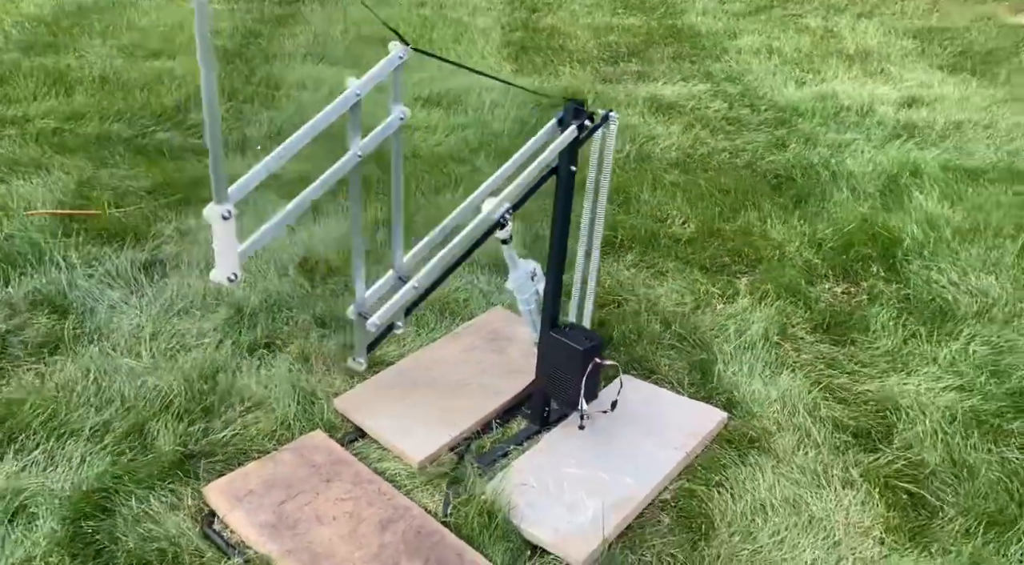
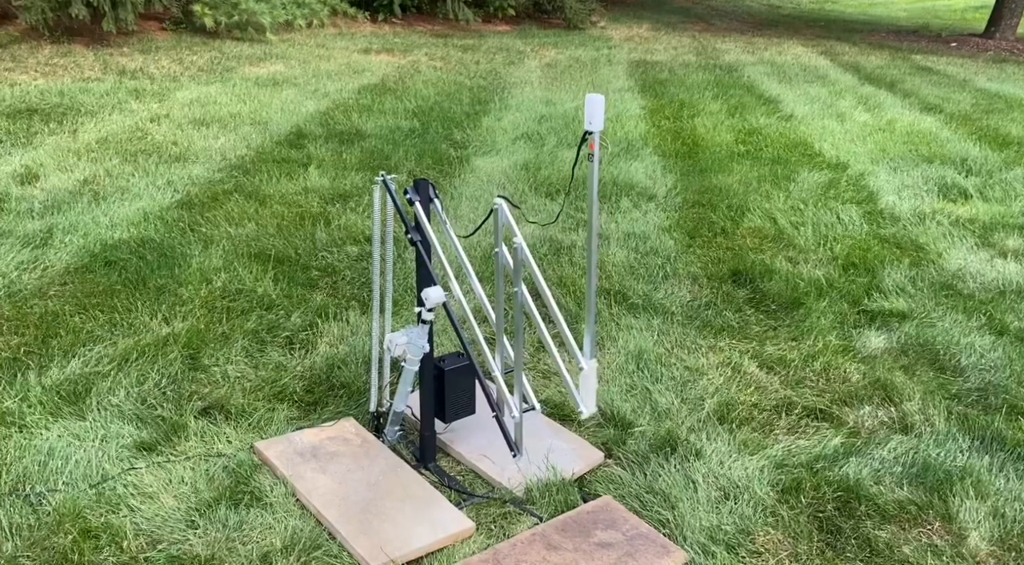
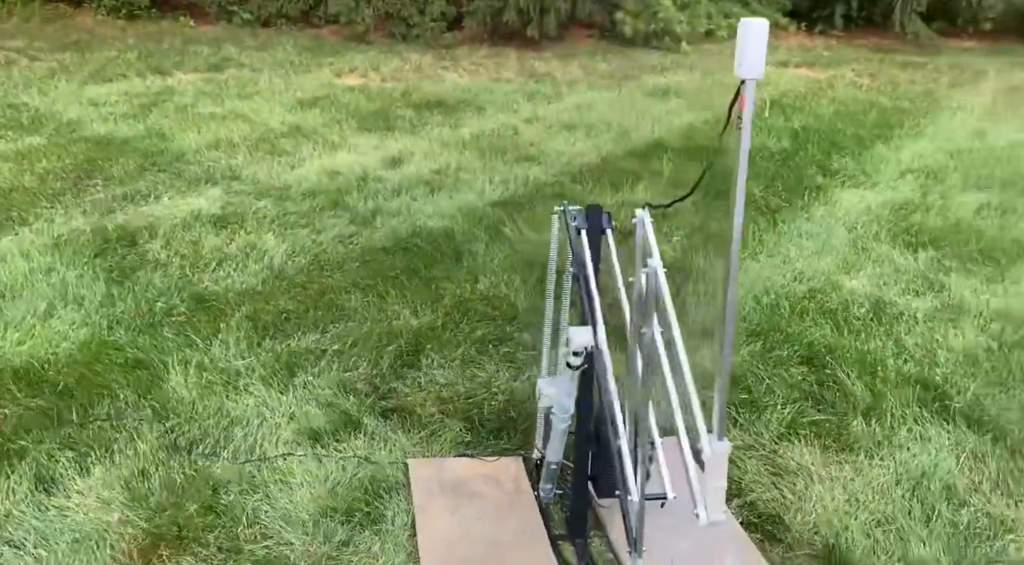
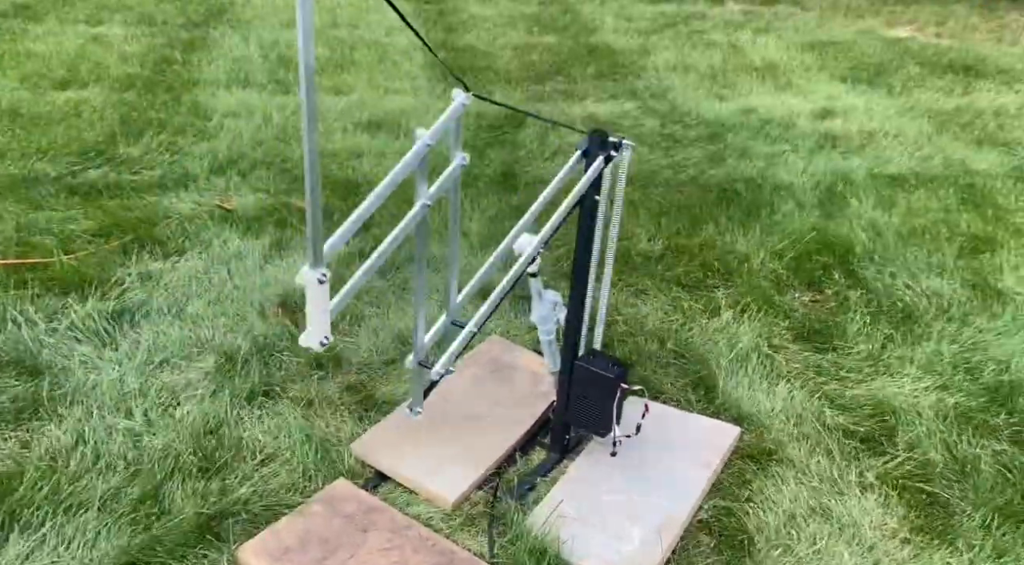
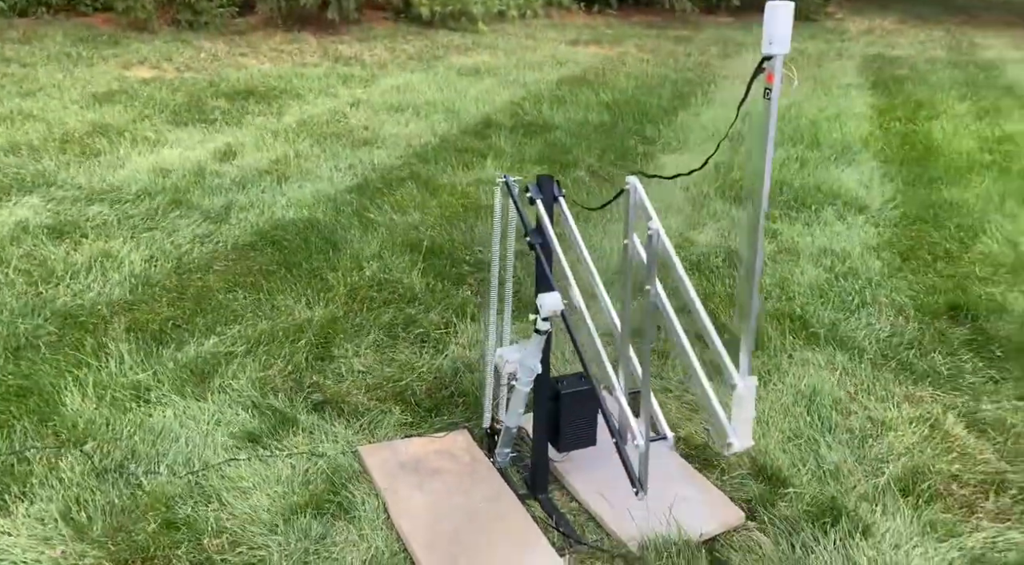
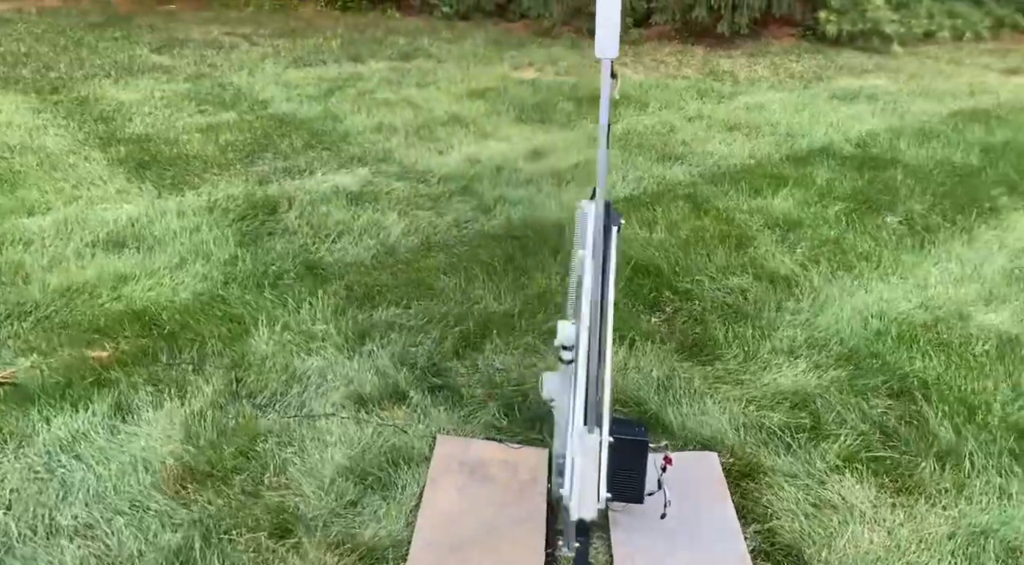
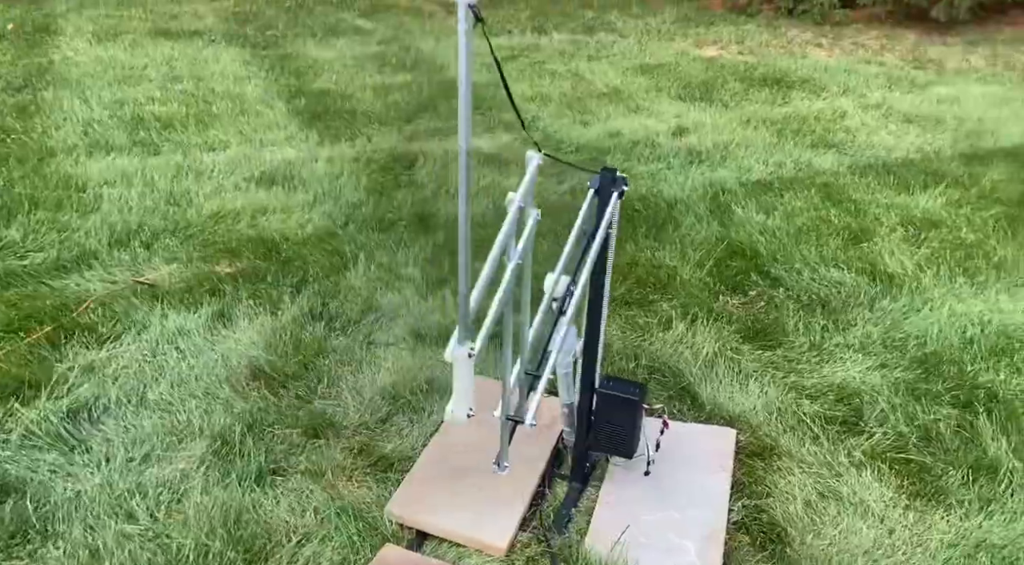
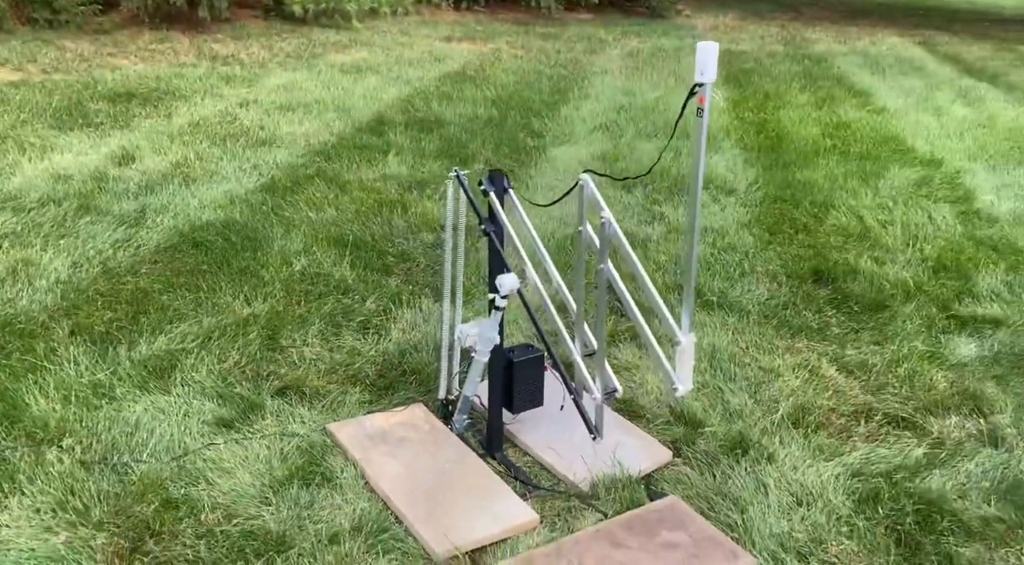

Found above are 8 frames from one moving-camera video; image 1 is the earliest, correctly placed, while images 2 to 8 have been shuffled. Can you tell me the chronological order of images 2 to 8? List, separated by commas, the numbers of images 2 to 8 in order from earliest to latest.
4, 7, 6, 3, 5, 8, 2
